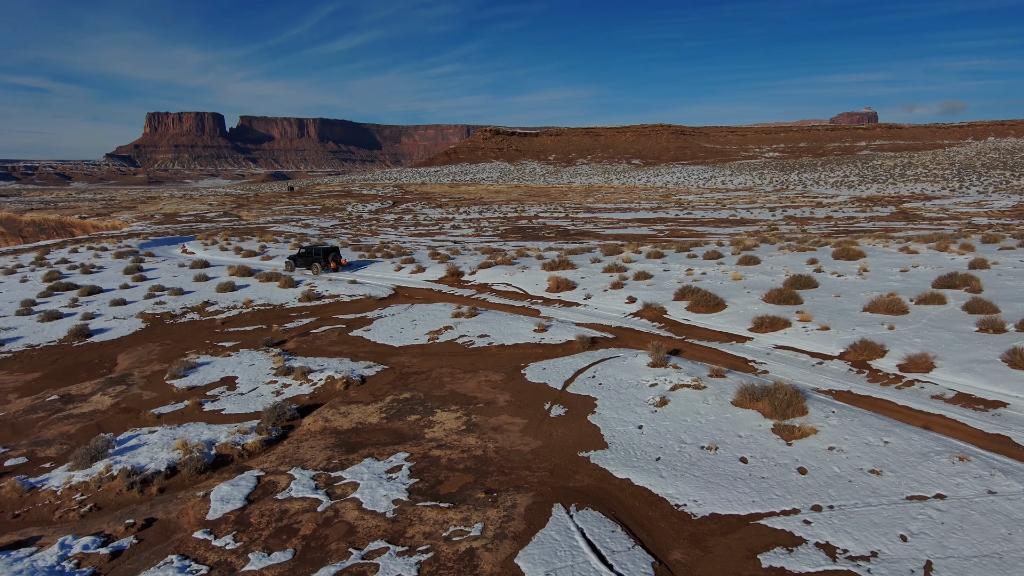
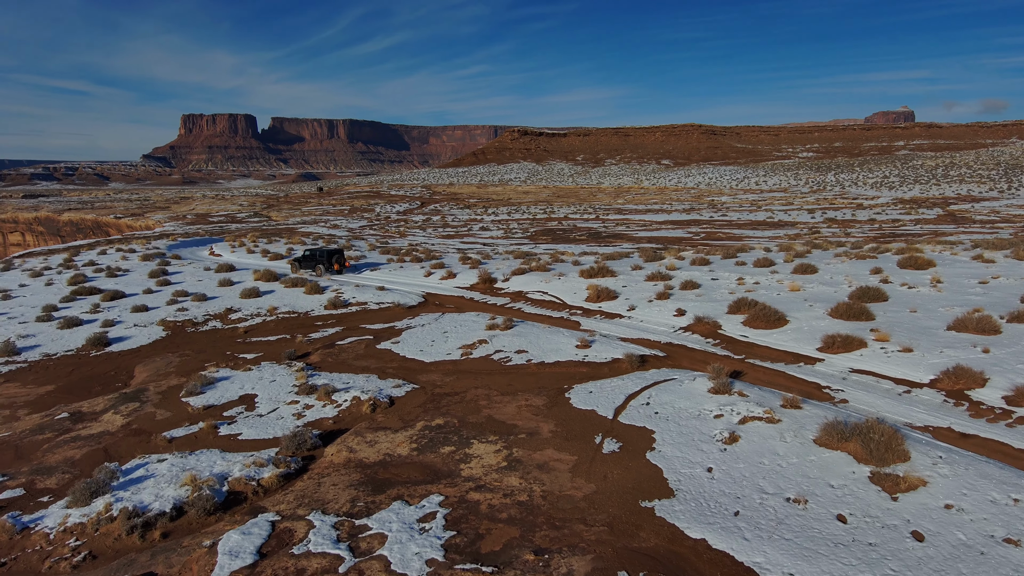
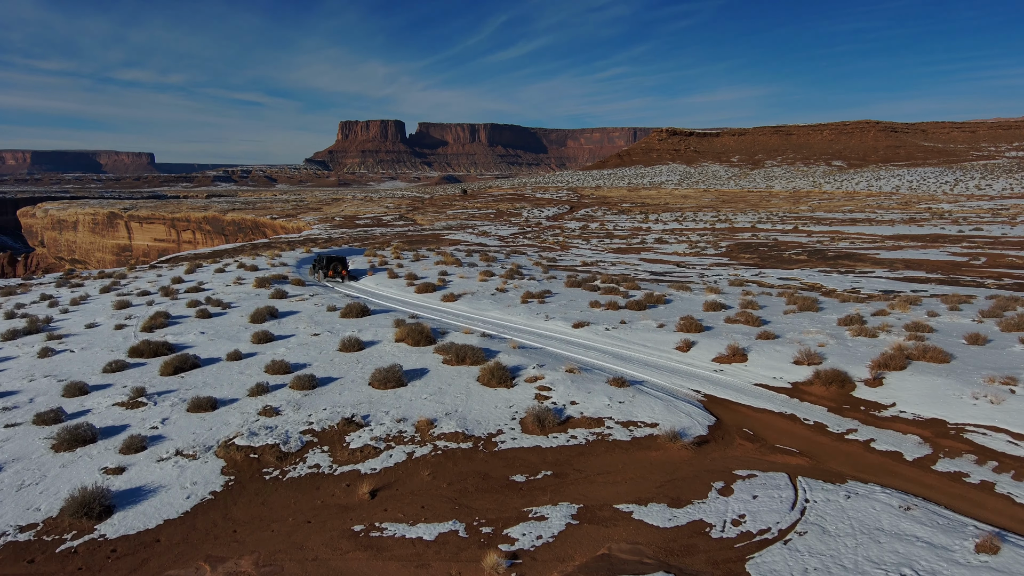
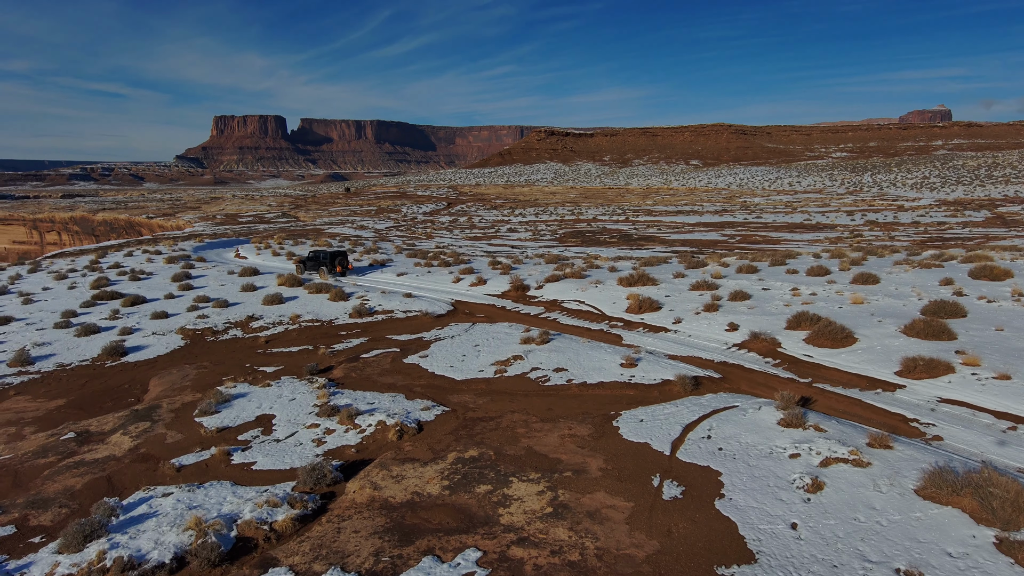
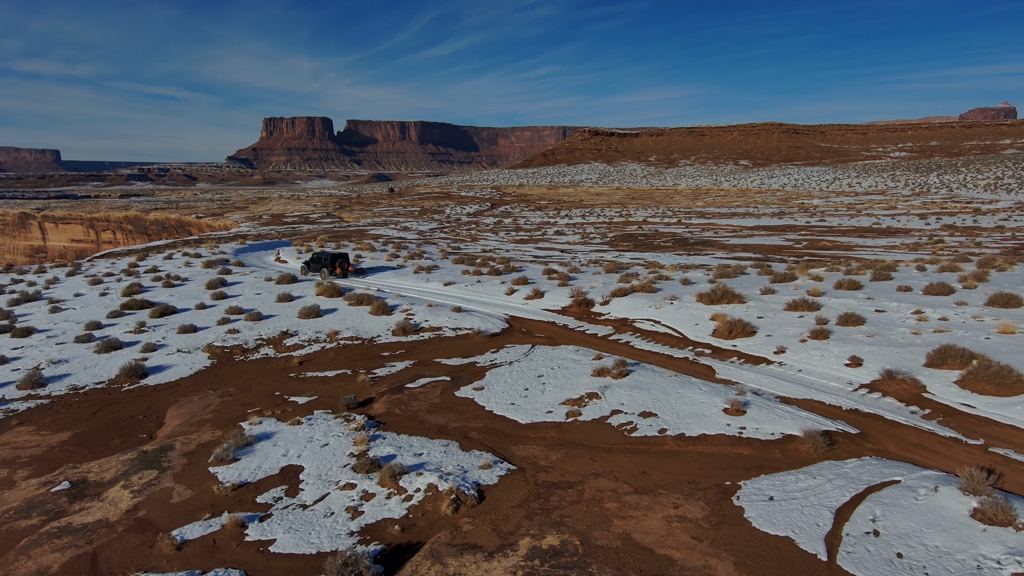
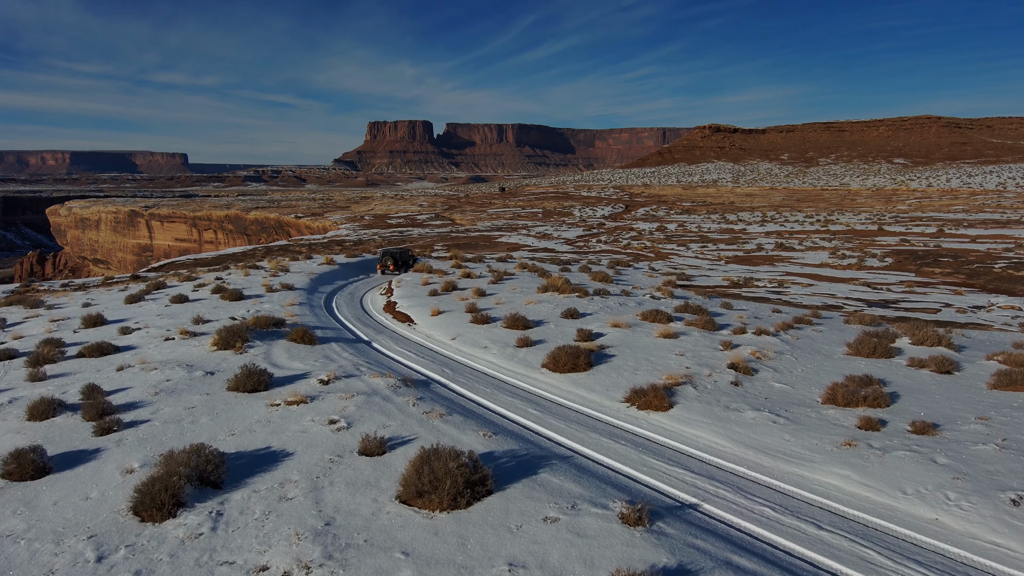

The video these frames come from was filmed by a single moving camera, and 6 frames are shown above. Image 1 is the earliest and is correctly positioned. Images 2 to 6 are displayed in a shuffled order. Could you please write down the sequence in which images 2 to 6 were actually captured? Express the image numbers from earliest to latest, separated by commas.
2, 4, 5, 3, 6
